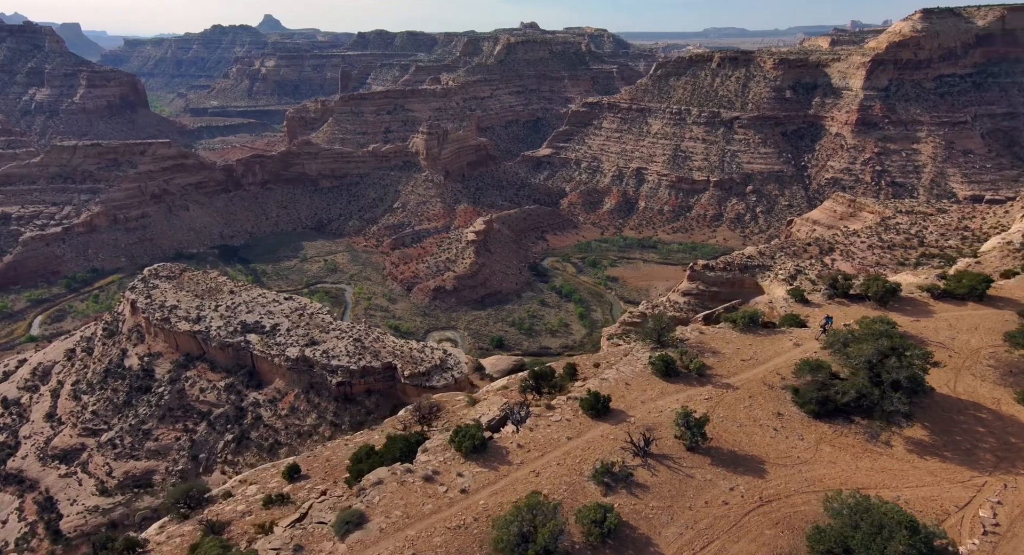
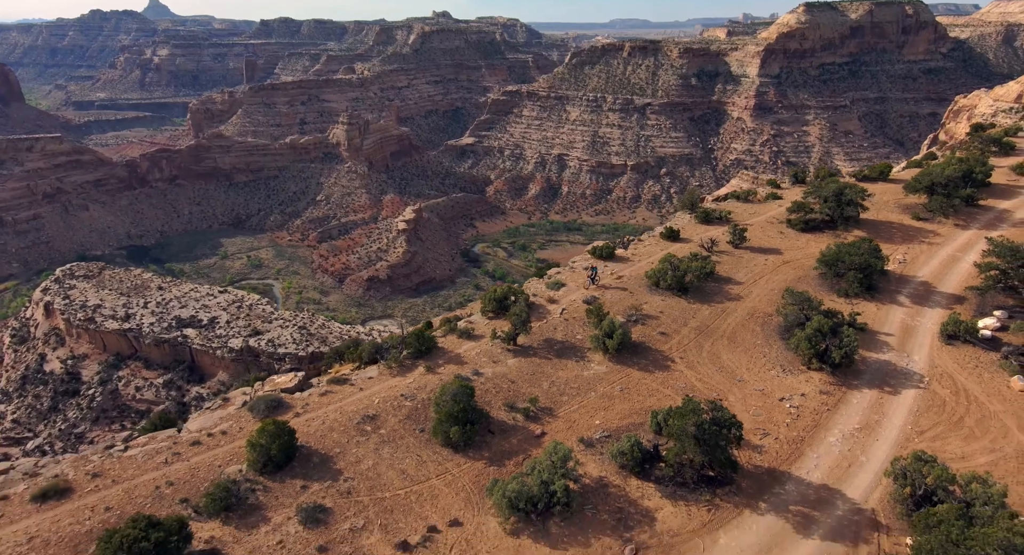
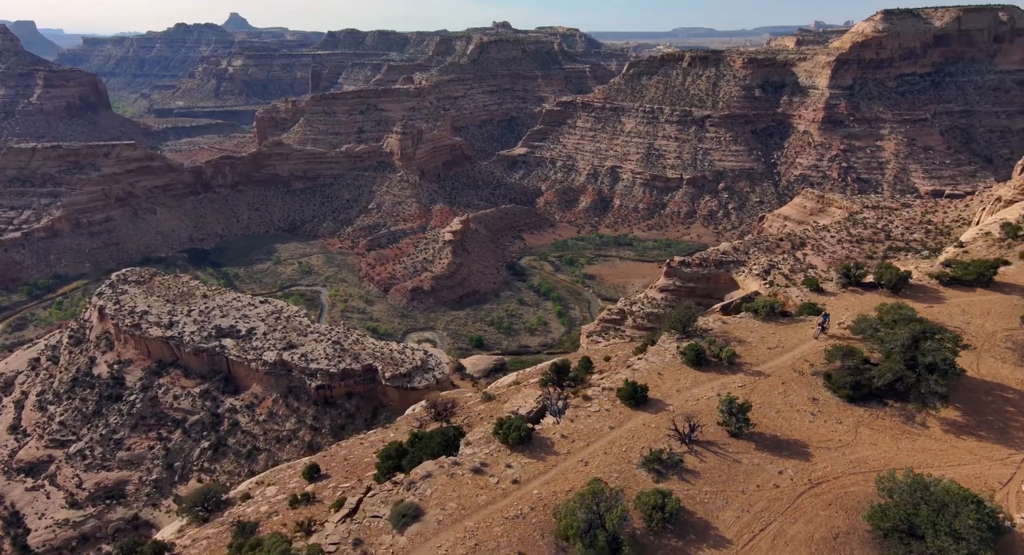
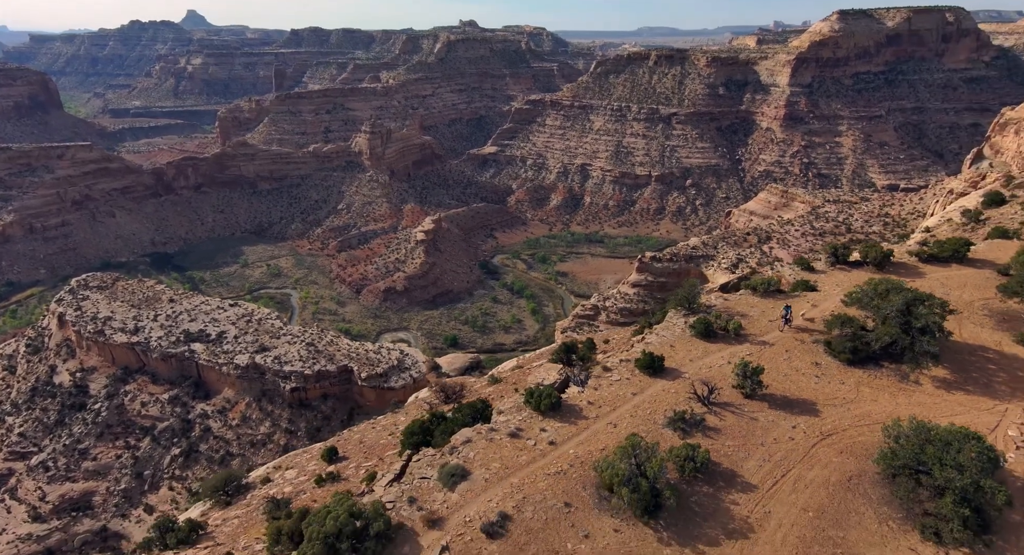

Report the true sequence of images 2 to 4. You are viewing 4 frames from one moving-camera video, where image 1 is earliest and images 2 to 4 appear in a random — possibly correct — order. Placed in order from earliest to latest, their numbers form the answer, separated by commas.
3, 4, 2
